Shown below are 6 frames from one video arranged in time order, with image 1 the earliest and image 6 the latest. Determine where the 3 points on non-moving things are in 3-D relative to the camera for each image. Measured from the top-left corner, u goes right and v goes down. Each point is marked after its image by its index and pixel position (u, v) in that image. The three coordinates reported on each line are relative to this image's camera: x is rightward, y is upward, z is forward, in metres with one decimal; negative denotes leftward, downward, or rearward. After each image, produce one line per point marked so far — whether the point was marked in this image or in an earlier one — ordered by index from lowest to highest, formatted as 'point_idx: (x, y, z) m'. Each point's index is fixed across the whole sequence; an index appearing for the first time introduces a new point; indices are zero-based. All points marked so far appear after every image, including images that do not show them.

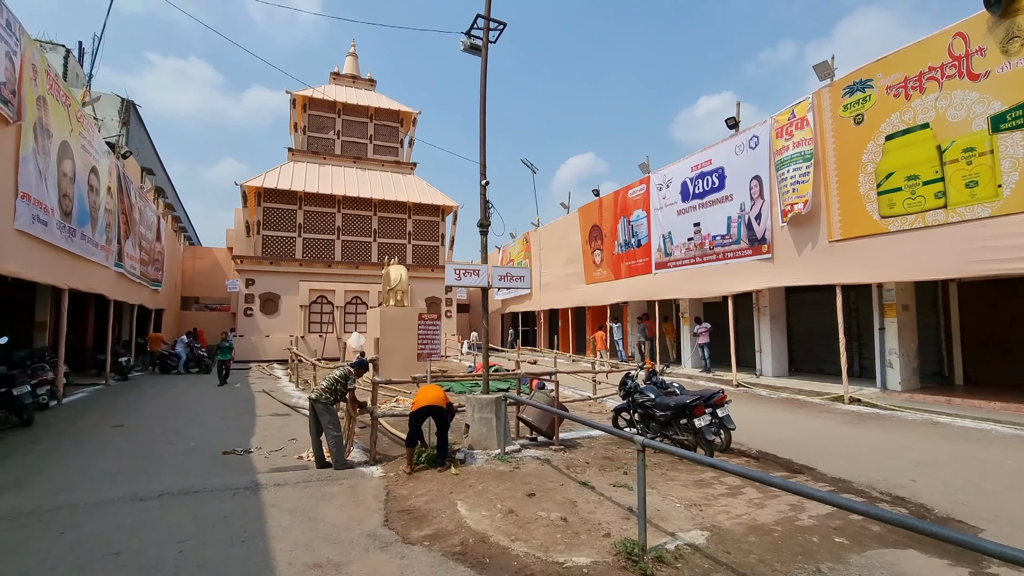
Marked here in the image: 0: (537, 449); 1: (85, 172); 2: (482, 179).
0: (+0.3, -1.9, +6.0) m
1: (-8.7, +2.4, +10.1) m
2: (-0.4, +1.4, +6.4) m
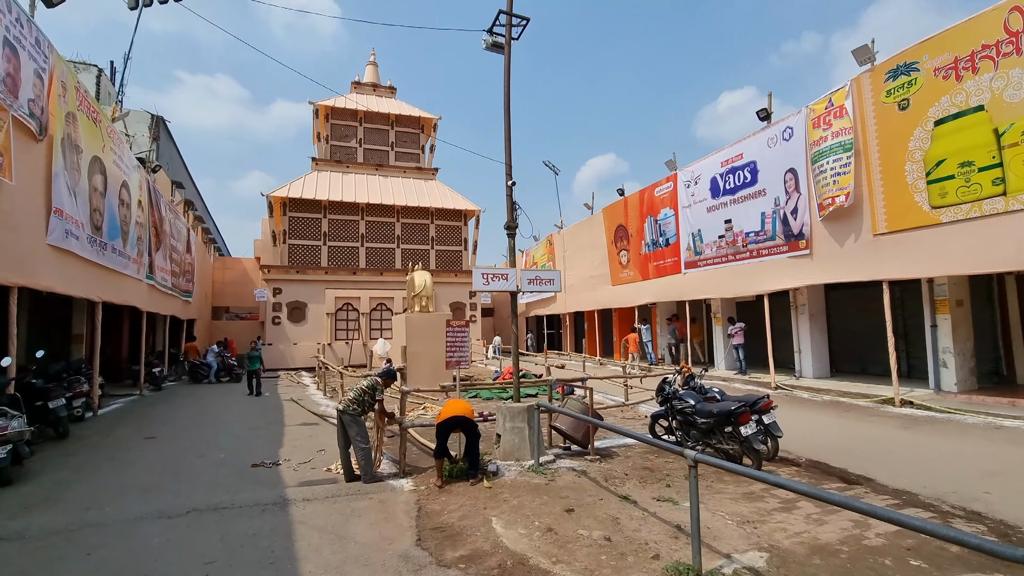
0: (+0.7, -2.0, +5.8) m
1: (-8.2, +2.1, +10.3) m
2: (0.0, +1.4, +6.2) m
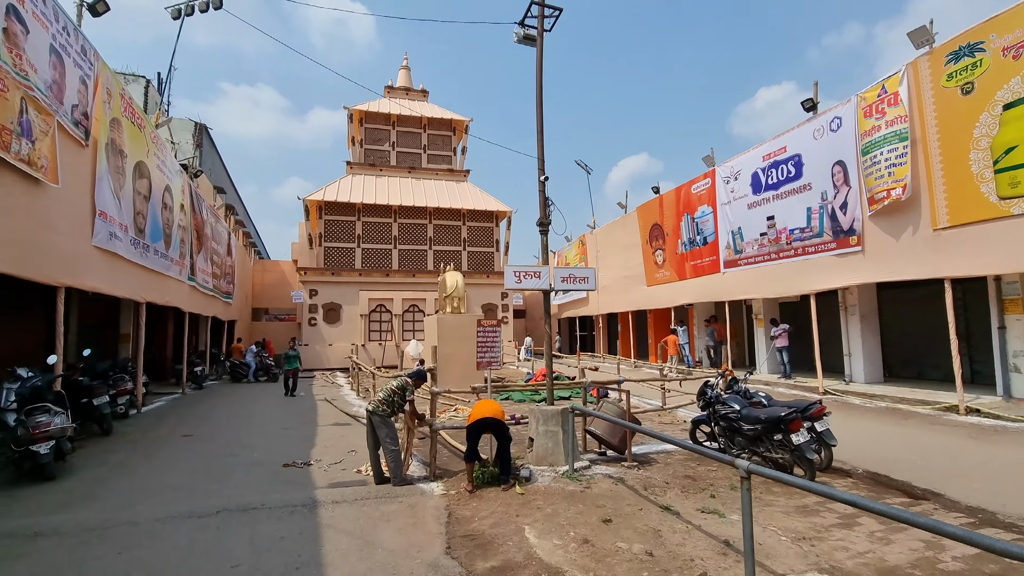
0: (+1.1, -2.0, +5.5) m
1: (-7.5, +2.1, +10.6) m
2: (+0.4, +1.4, +6.0) m
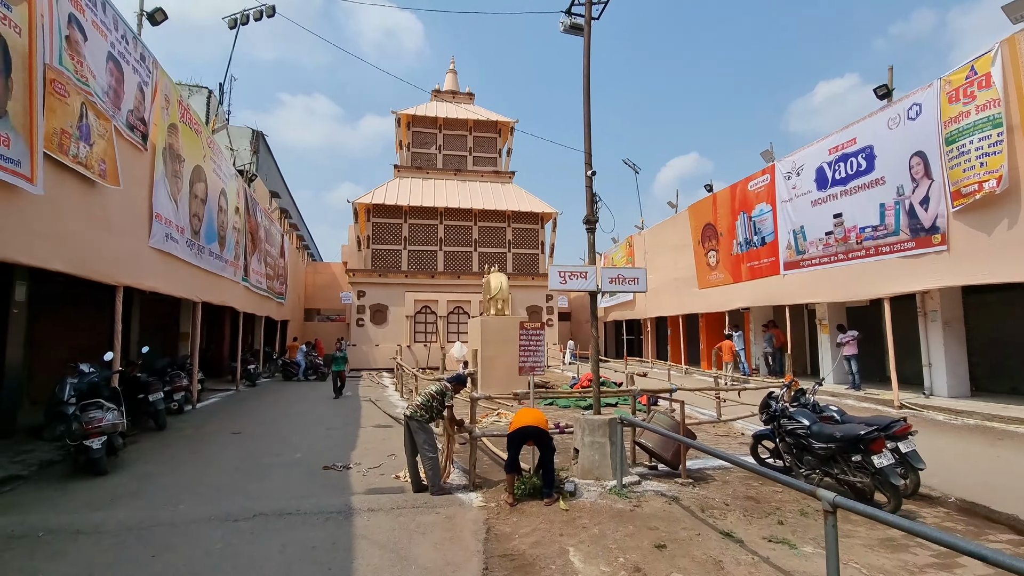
0: (+1.5, -2.0, +5.1) m
1: (-6.5, +2.1, +11.0) m
2: (+0.9, +1.4, +5.7) m
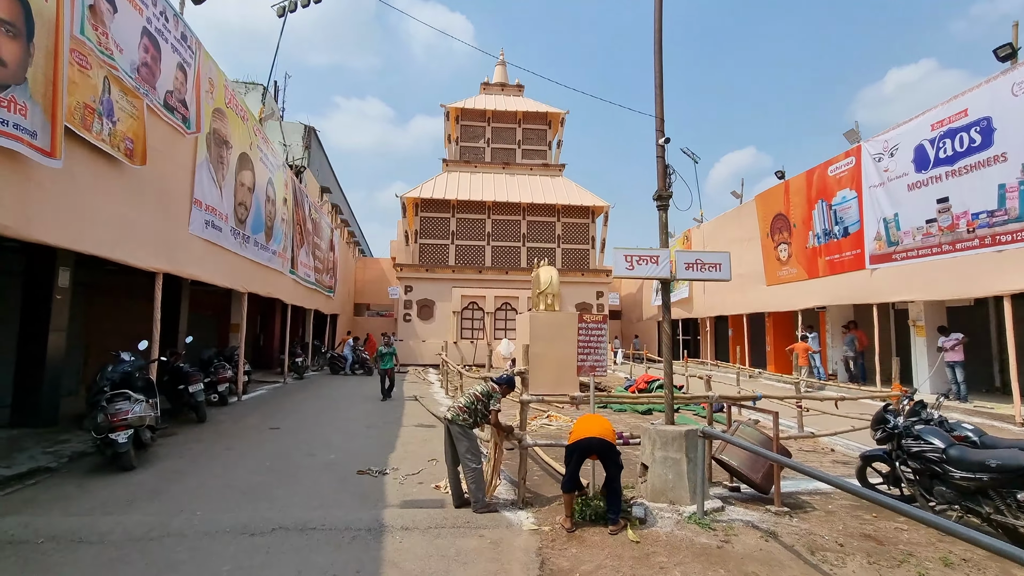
0: (+2.0, -1.9, +4.2) m
1: (-5.4, +2.3, +10.8) m
2: (+1.4, +1.5, +4.8) m
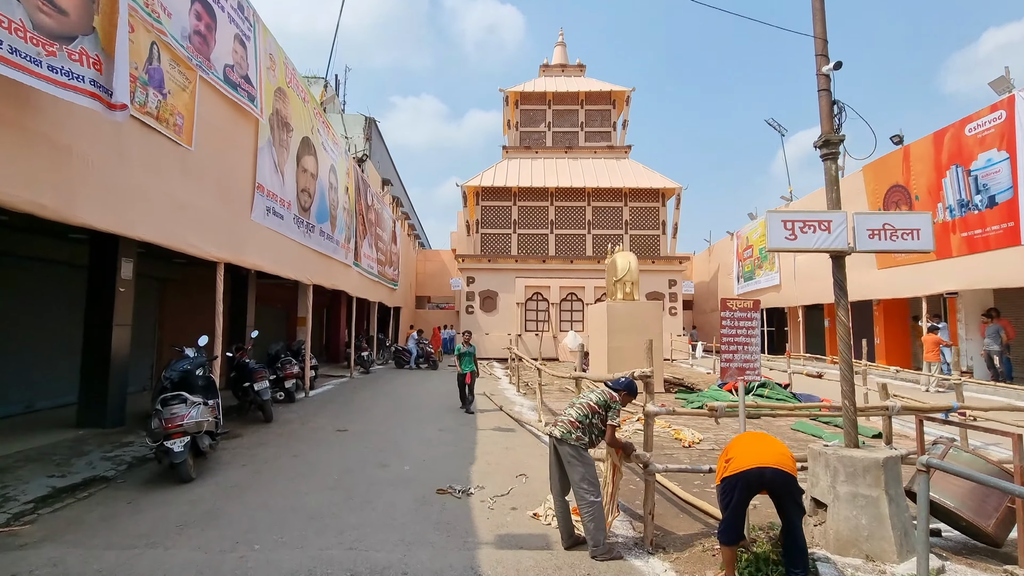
0: (+2.8, -1.7, +3.0) m
1: (-3.9, +2.4, +10.3) m
2: (+2.3, +1.6, +3.6) m
